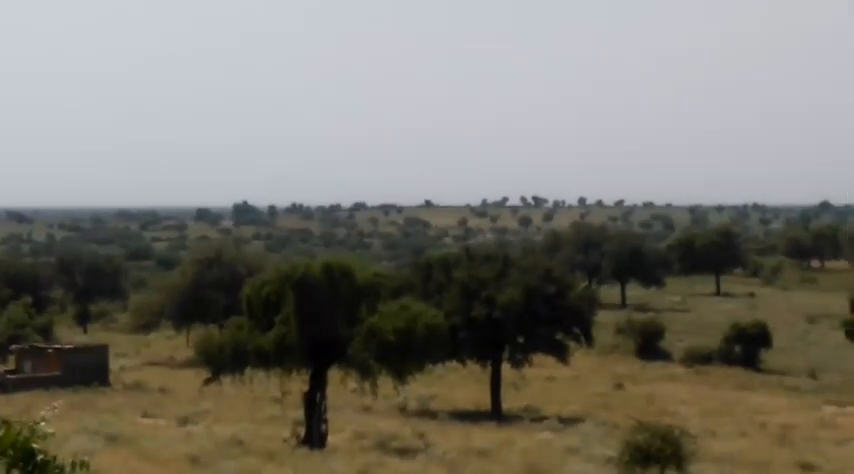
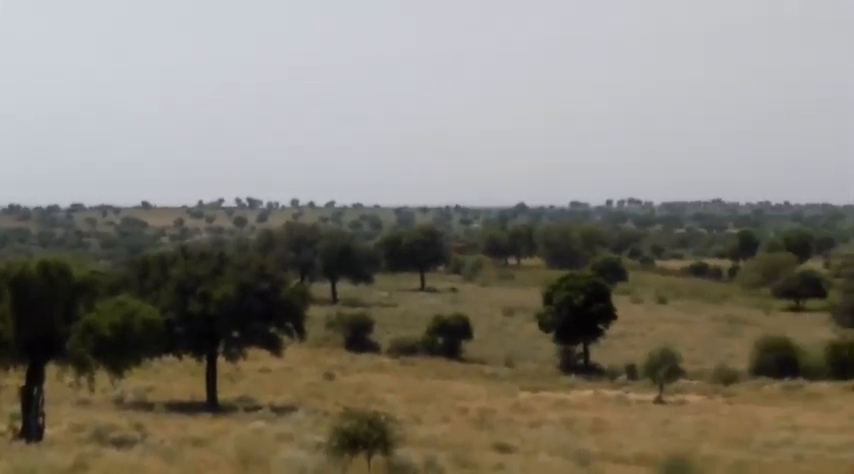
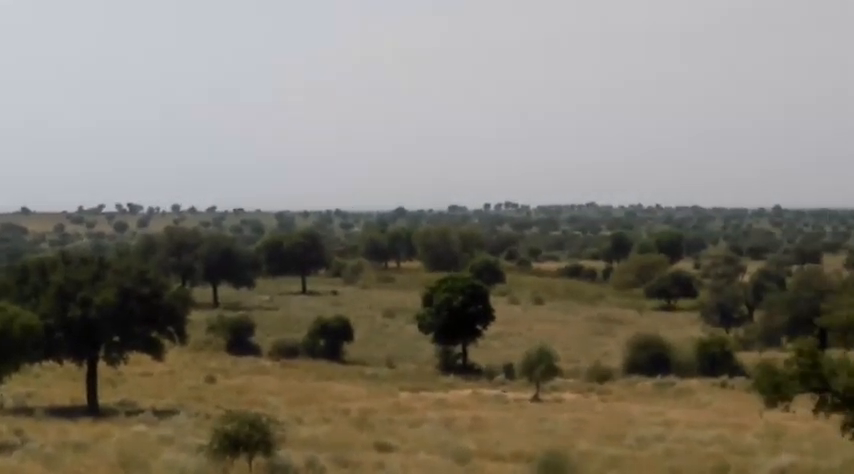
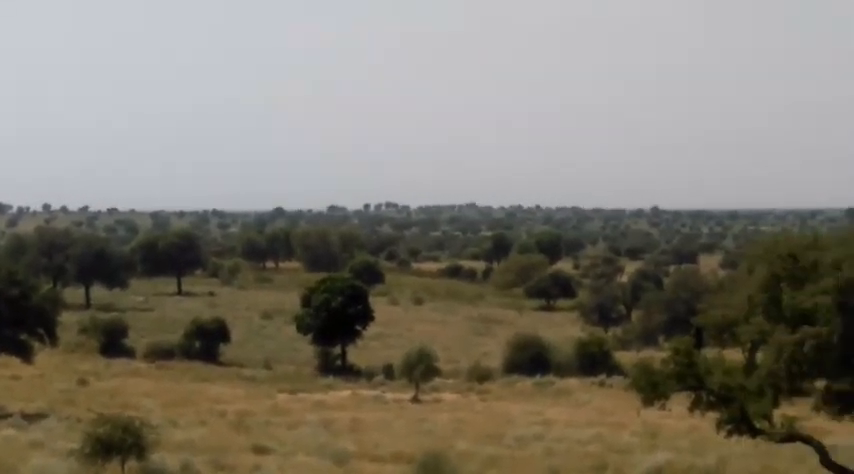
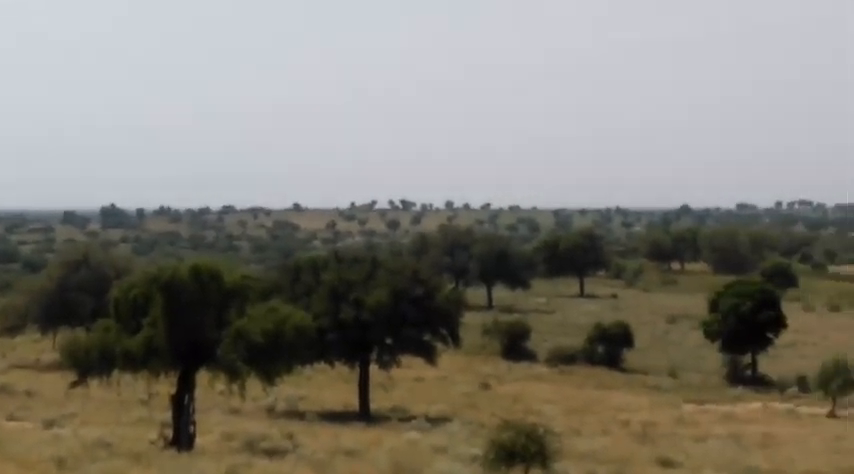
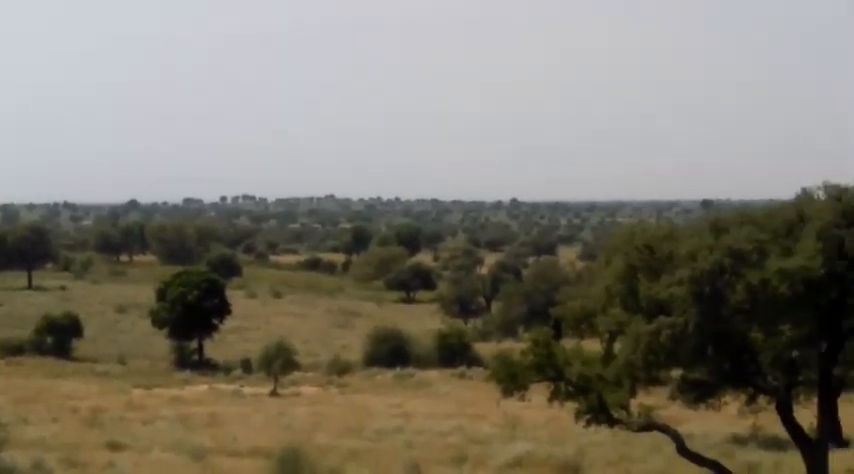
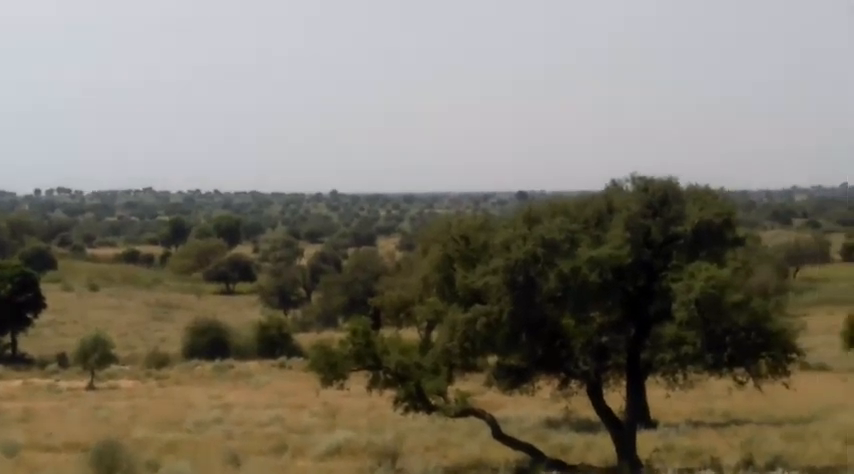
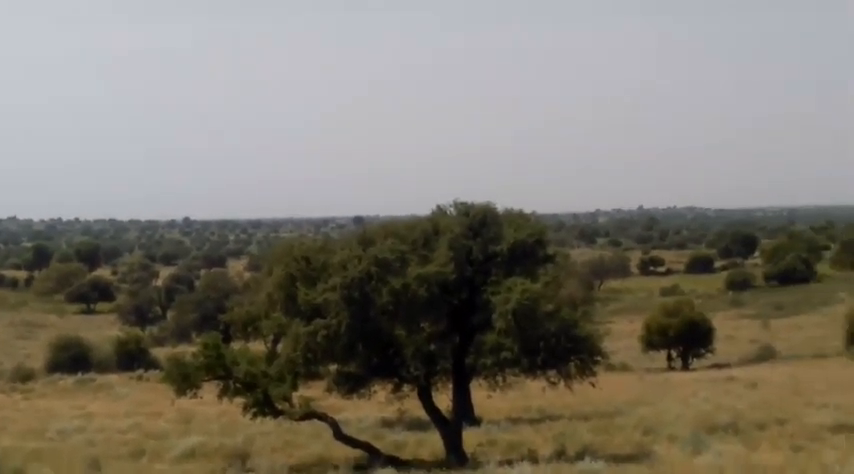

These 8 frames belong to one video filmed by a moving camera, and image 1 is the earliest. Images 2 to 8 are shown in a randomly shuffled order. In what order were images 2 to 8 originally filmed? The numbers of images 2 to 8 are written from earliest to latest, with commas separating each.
5, 2, 3, 4, 6, 7, 8
